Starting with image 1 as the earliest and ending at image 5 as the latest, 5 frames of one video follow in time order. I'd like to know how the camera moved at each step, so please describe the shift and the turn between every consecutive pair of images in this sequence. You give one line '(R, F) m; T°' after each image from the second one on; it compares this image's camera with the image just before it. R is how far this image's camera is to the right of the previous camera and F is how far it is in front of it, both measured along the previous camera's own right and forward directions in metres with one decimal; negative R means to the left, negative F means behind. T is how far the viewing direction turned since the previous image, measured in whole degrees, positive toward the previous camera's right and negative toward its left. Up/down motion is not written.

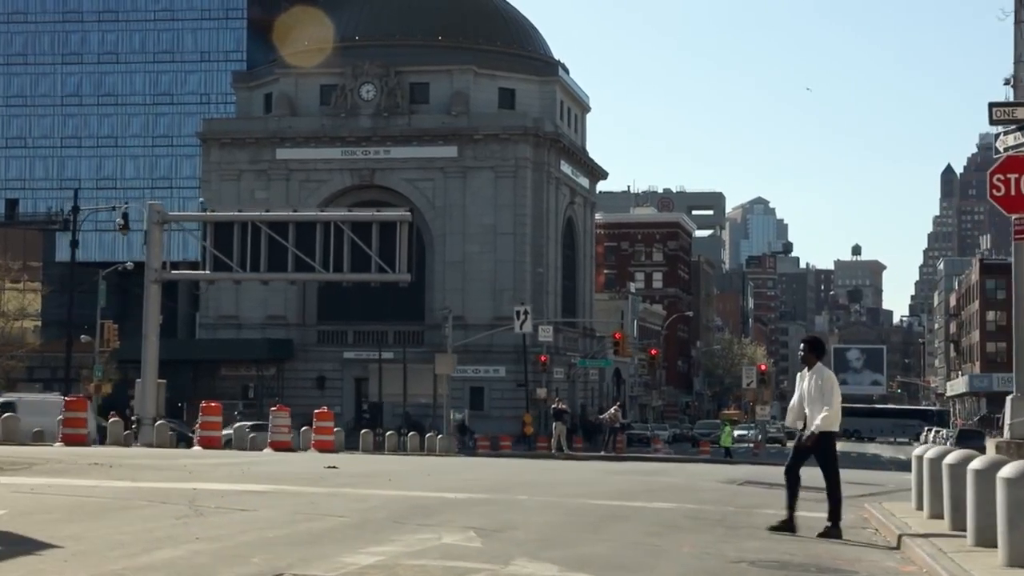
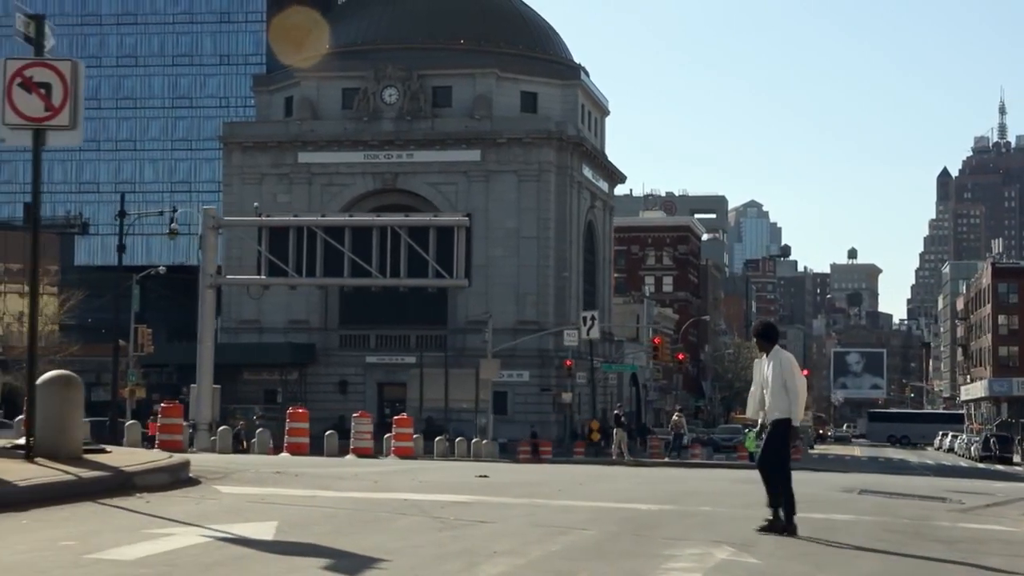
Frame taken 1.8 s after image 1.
(-1.9, +0.1) m; 0°
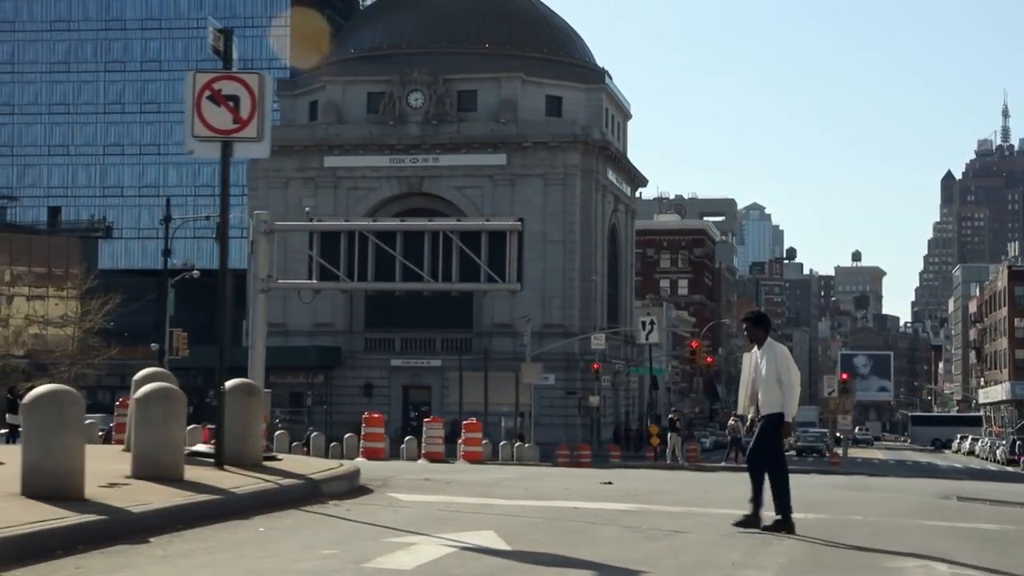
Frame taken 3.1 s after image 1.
(-1.5, -0.1) m; 0°
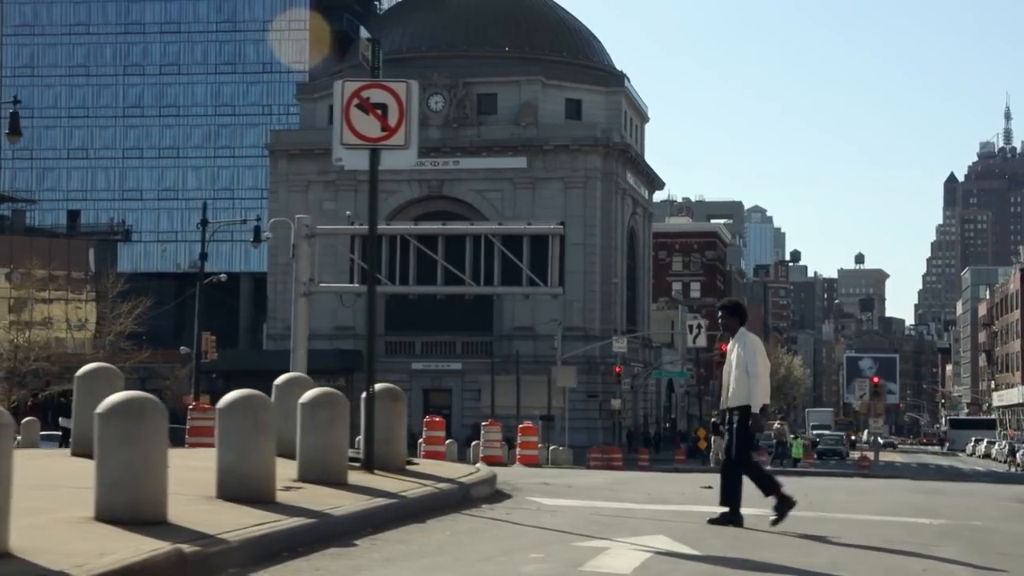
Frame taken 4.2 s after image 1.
(-1.2, -0.1) m; 0°
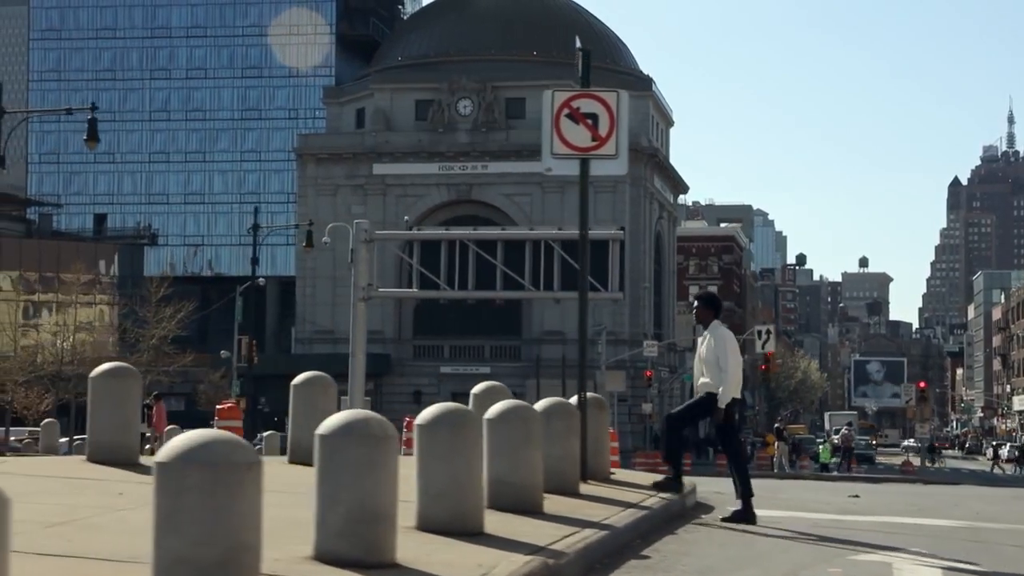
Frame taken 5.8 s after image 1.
(-1.7, 0.0) m; 0°
